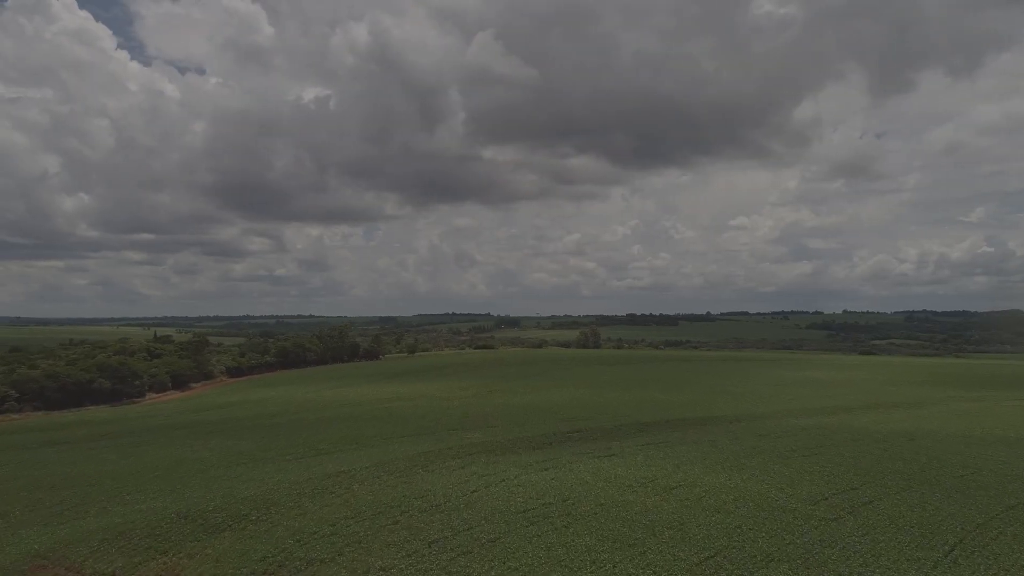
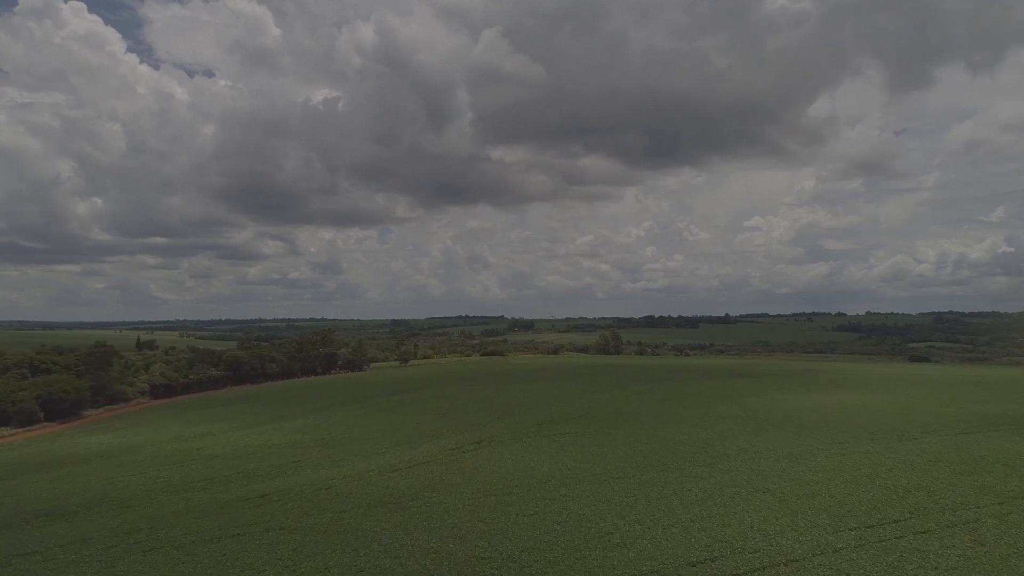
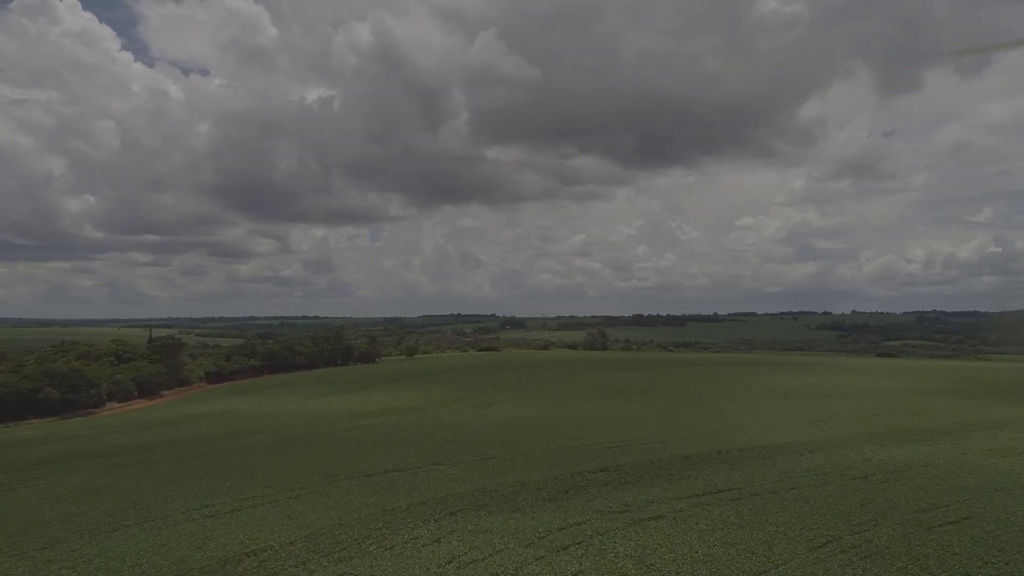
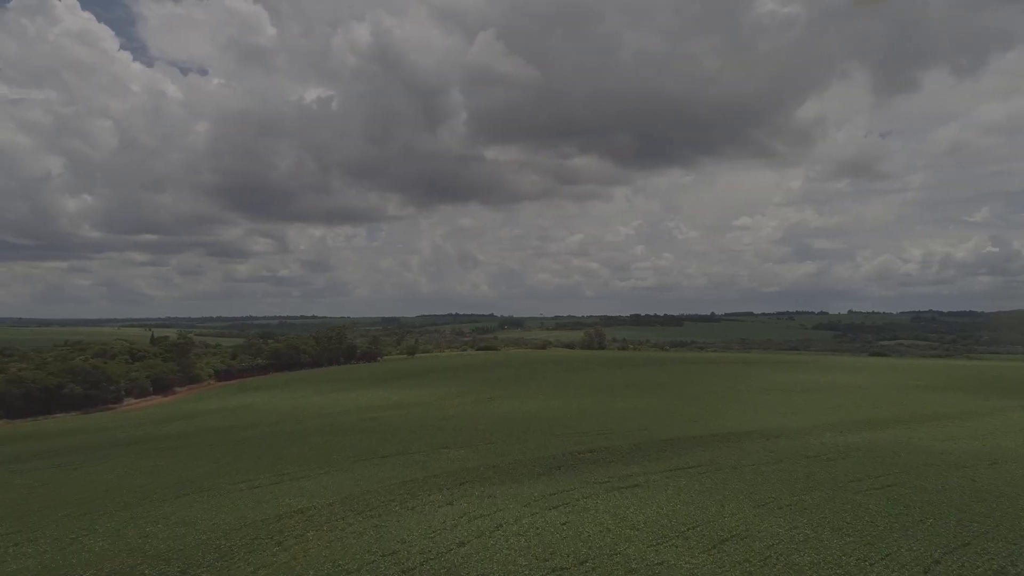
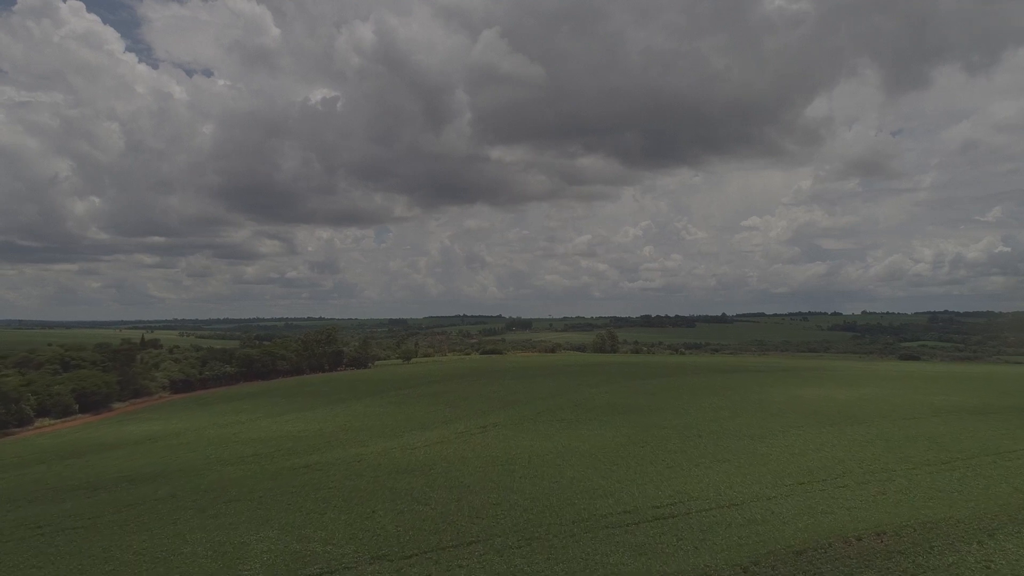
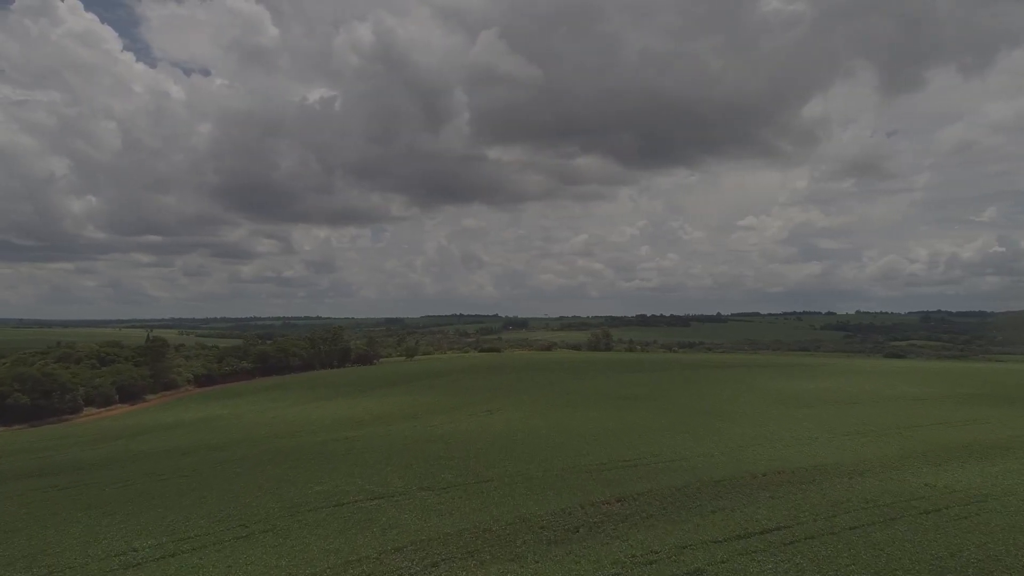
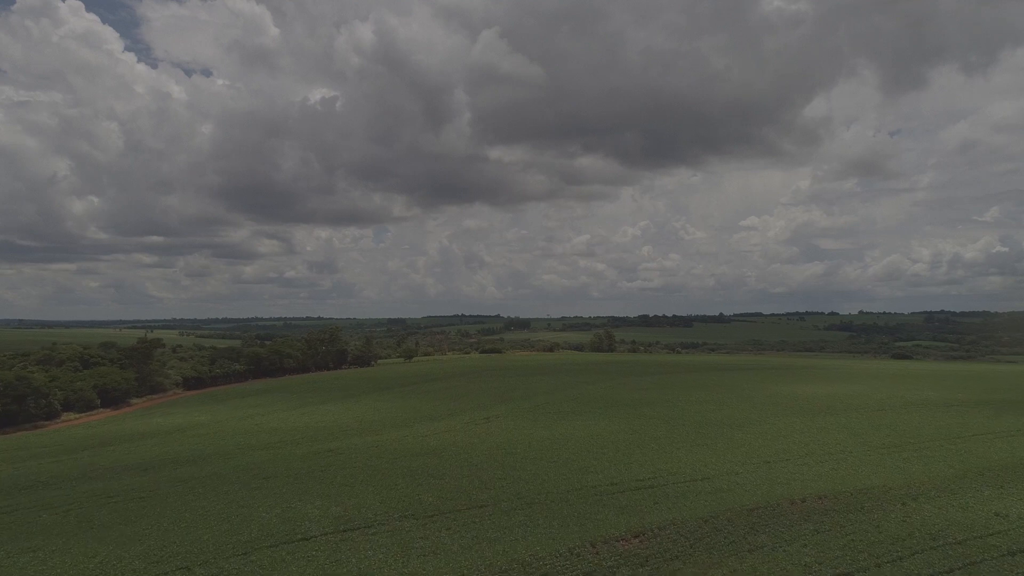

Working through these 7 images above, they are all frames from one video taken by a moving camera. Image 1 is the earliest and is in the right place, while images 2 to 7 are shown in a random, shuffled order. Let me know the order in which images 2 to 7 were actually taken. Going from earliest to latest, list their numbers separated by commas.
4, 3, 6, 7, 5, 2
